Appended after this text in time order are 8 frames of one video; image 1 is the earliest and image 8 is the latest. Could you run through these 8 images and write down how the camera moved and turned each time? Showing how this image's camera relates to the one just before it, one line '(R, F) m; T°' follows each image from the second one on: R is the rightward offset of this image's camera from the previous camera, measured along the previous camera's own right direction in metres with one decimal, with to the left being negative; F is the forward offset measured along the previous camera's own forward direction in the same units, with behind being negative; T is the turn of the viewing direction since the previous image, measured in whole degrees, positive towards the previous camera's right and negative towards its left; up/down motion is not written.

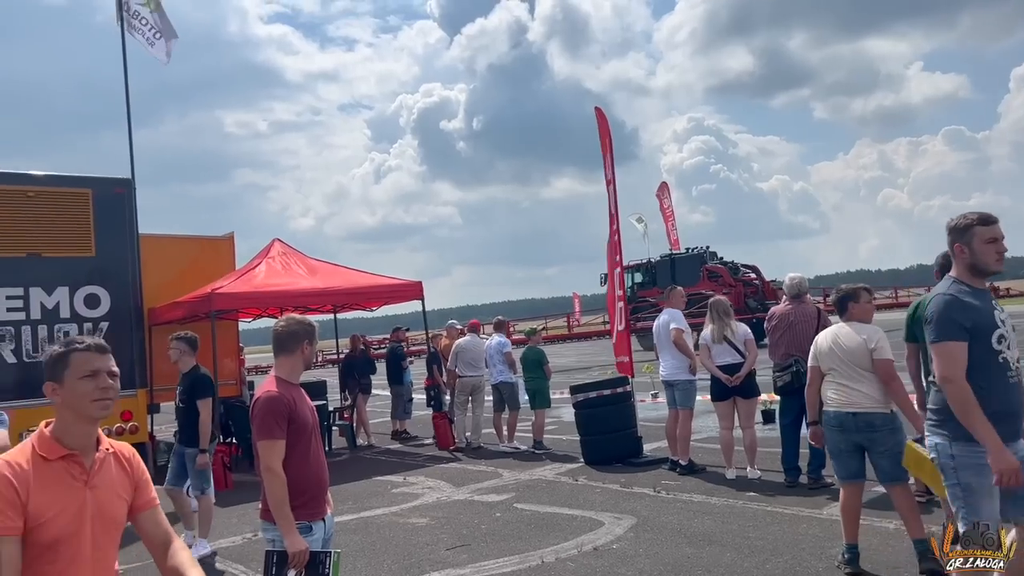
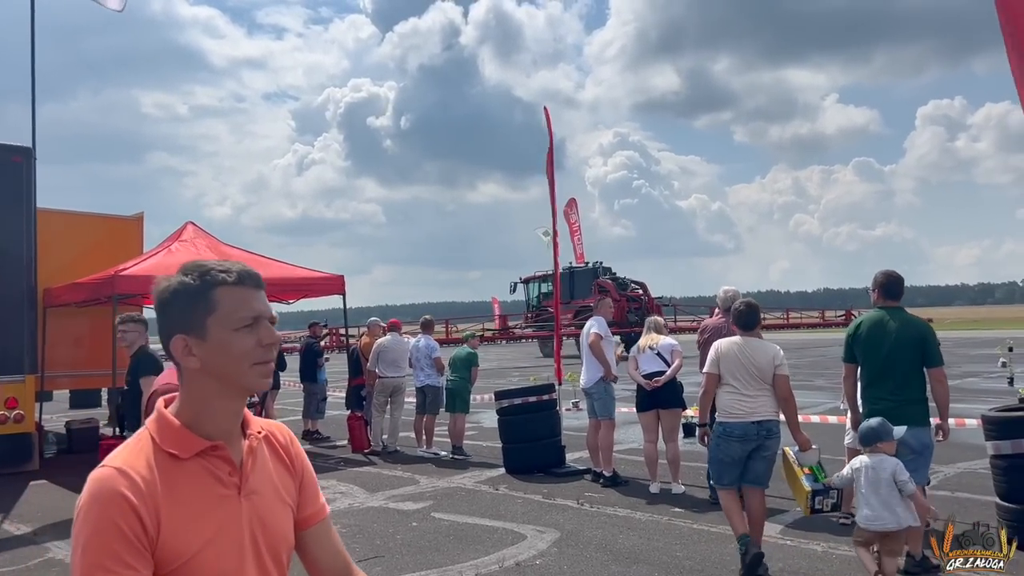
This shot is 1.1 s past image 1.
(-0.1, +0.3) m; +5°
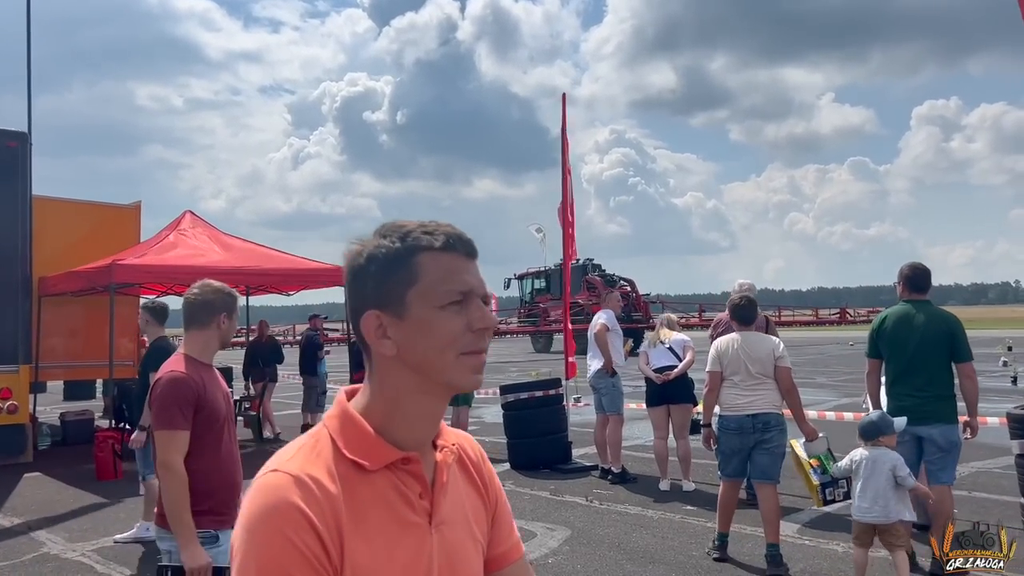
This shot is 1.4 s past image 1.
(-0.1, +0.2) m; 0°
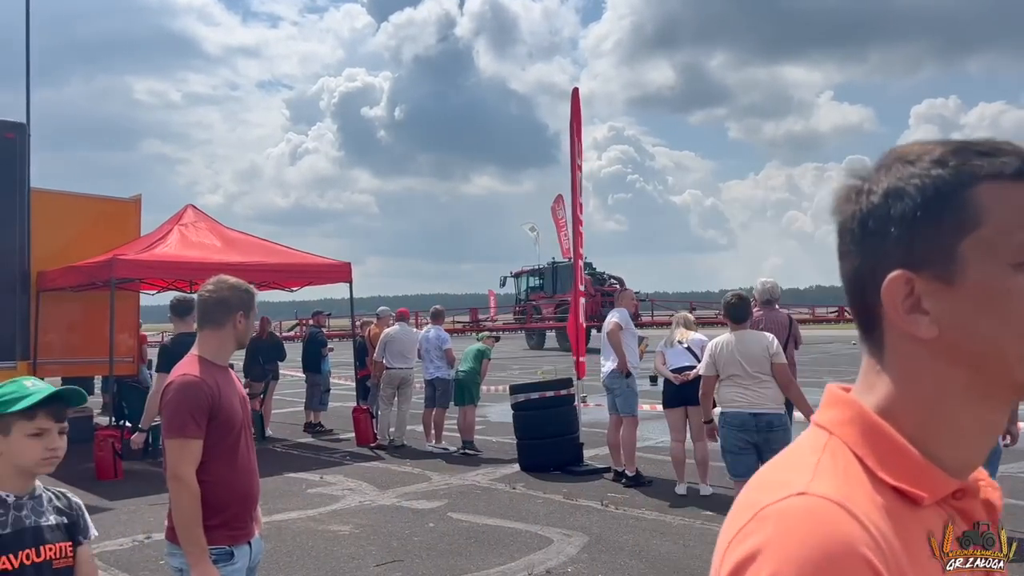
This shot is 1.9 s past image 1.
(-0.1, +0.2) m; 0°
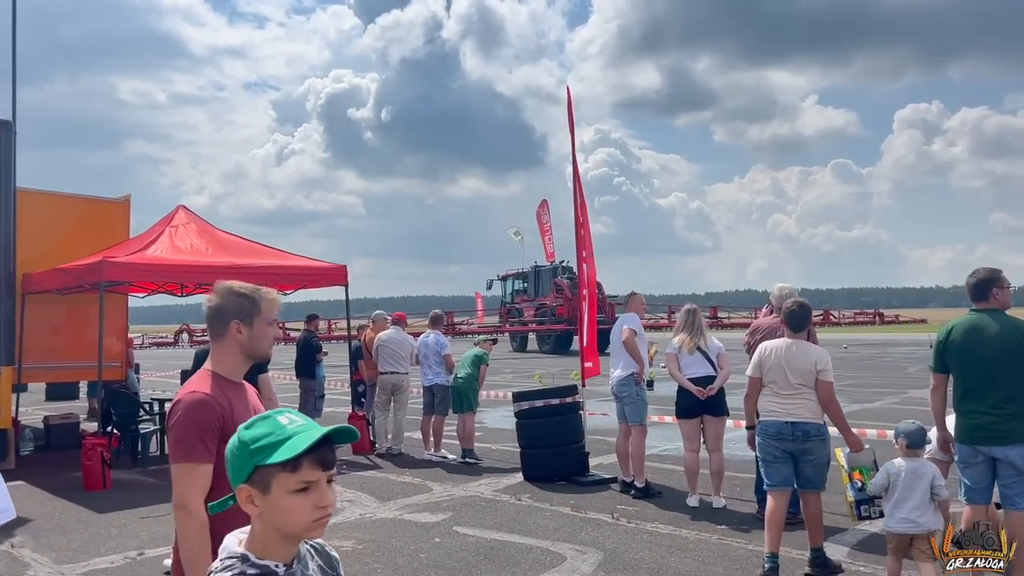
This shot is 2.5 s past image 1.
(-0.2, +0.2) m; +1°
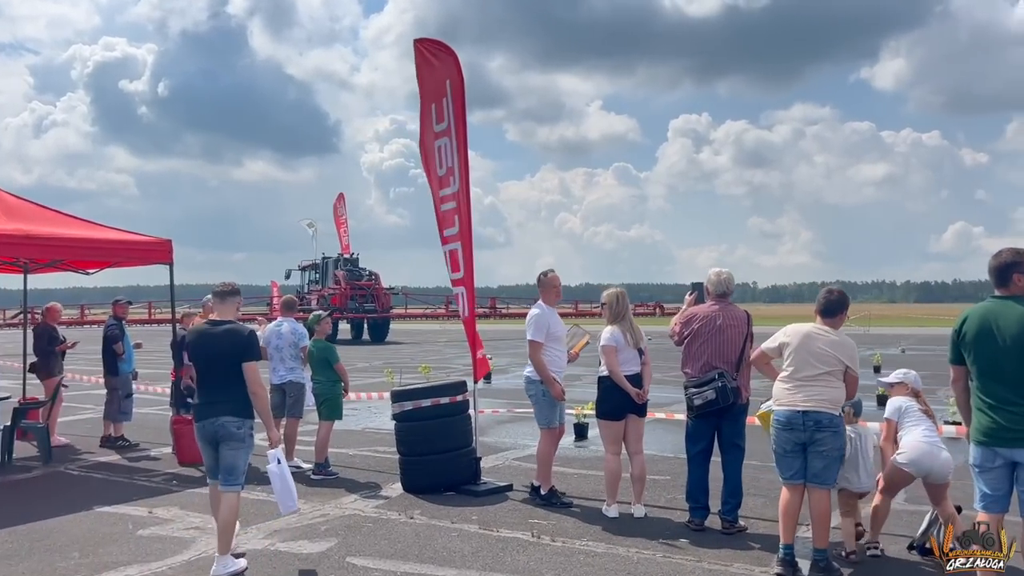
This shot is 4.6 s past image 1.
(-0.8, +1.2) m; +14°
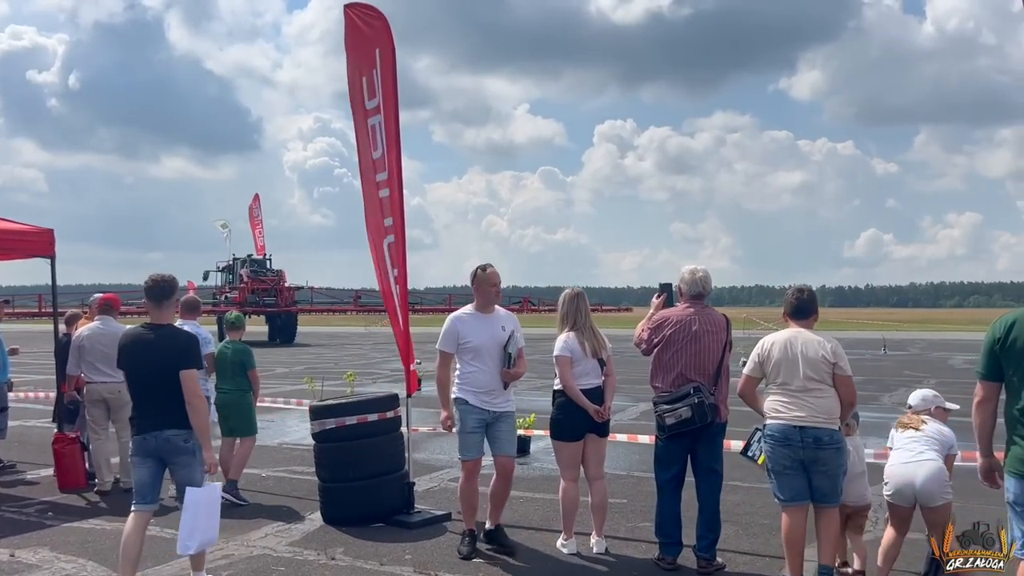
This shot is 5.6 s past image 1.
(-0.1, +0.9) m; +5°
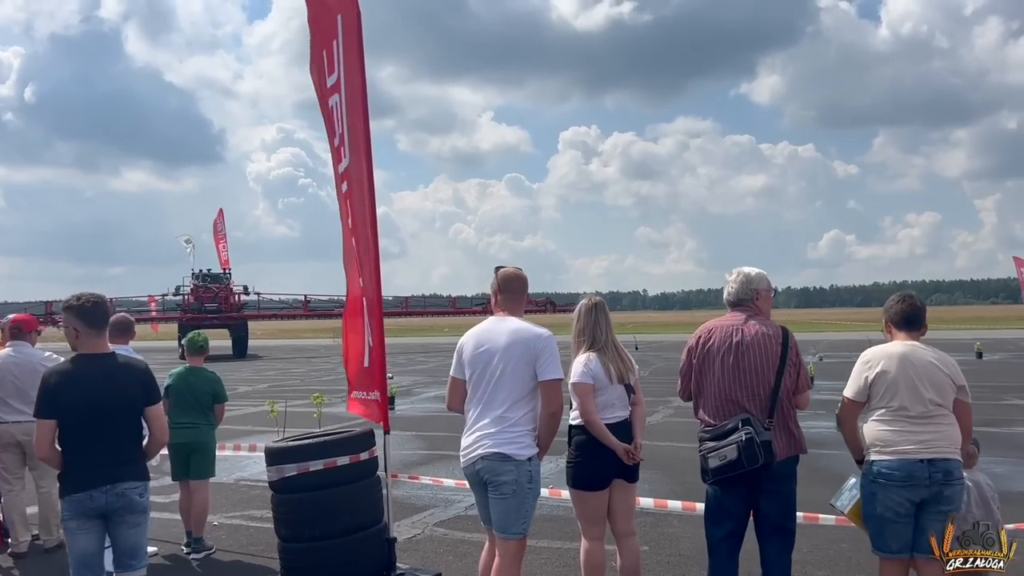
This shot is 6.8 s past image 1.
(-0.2, +1.1) m; +2°
